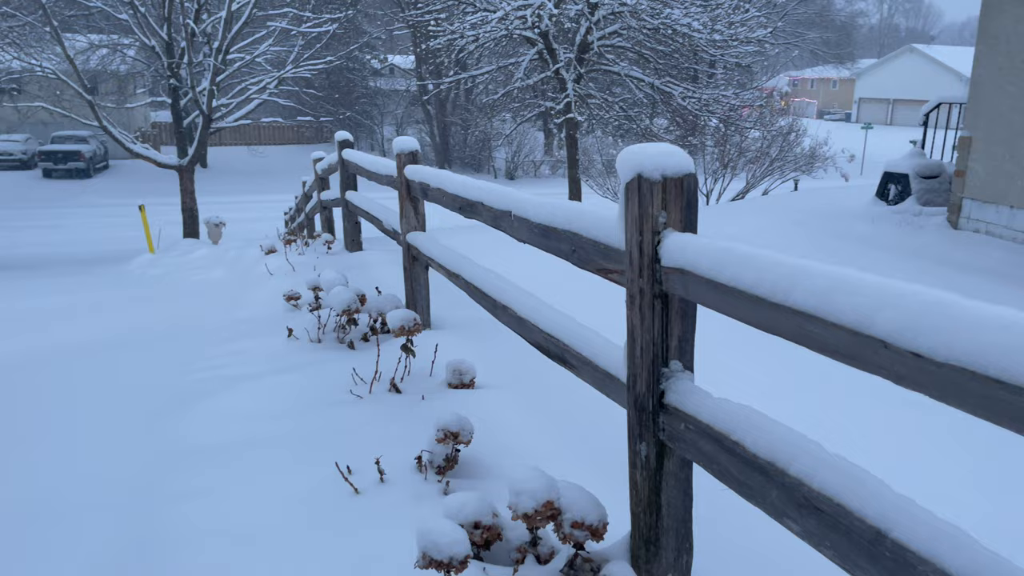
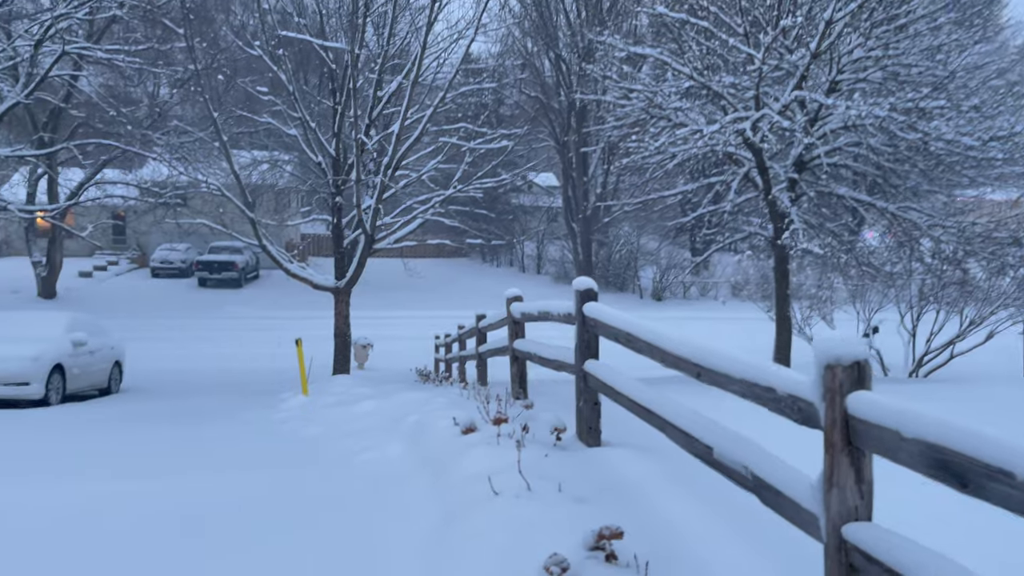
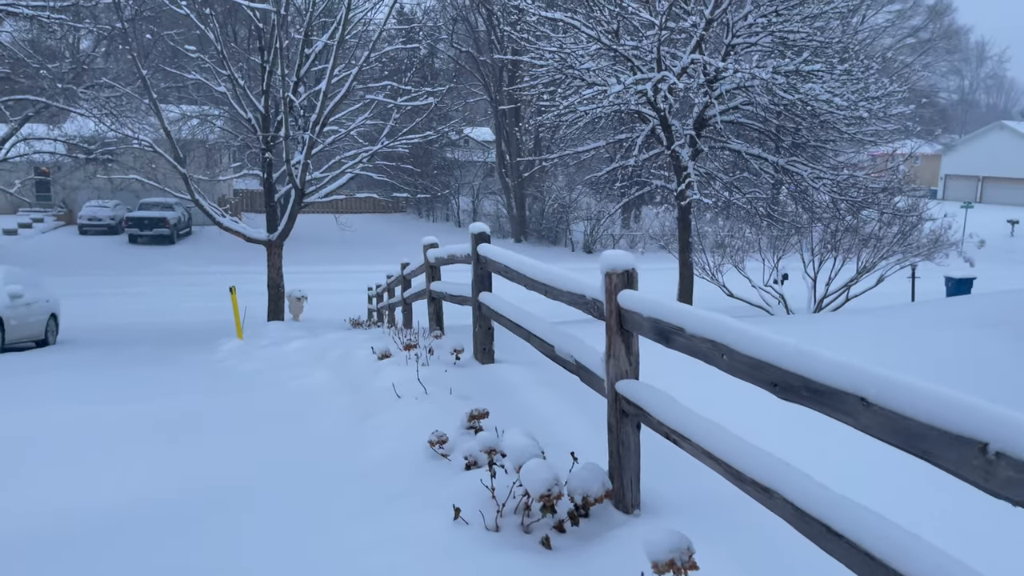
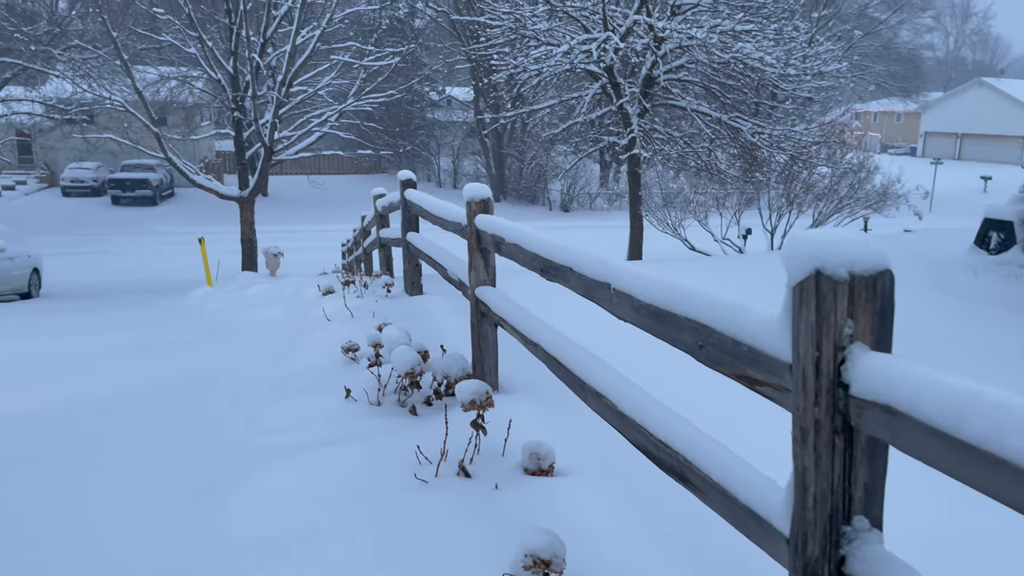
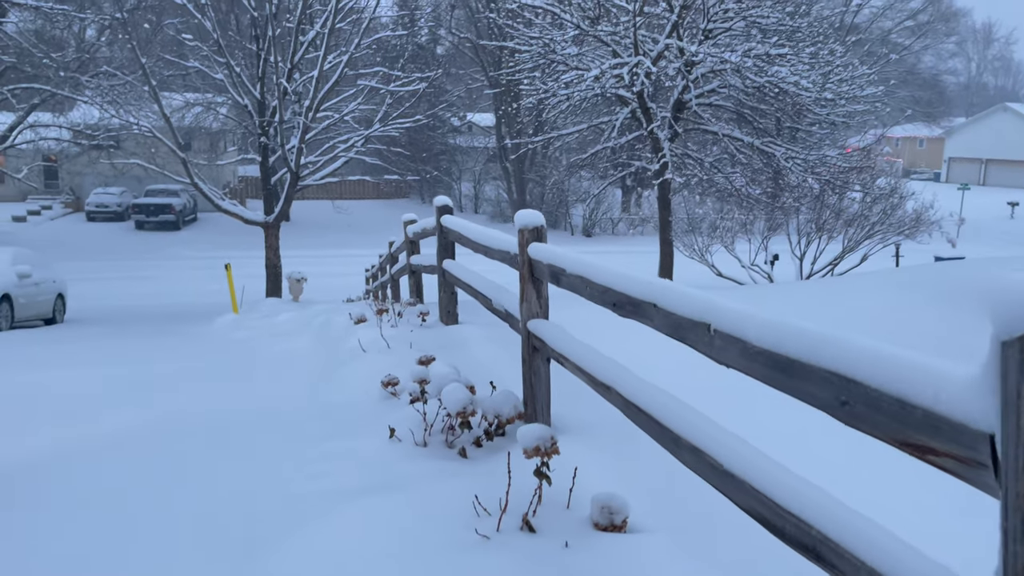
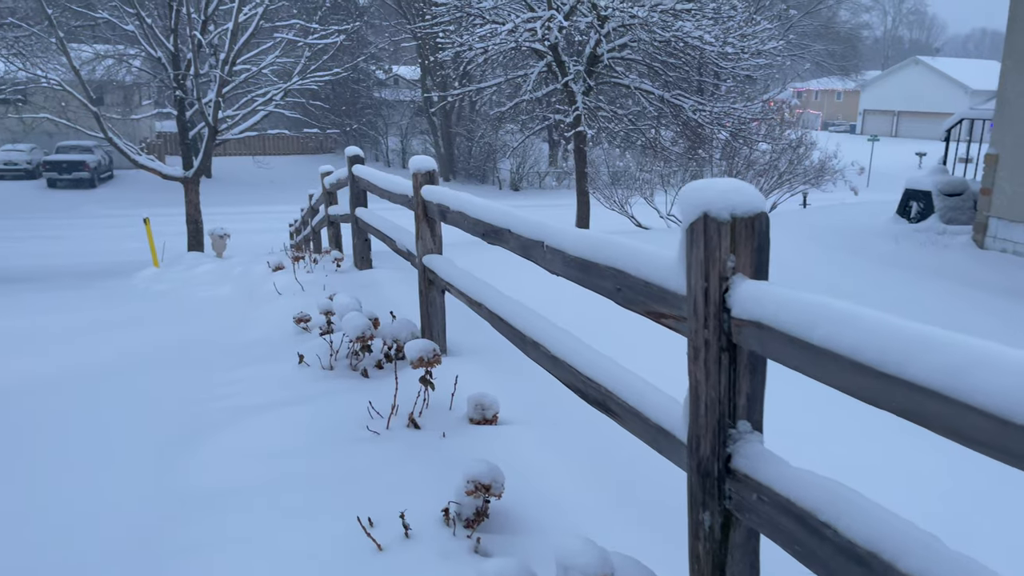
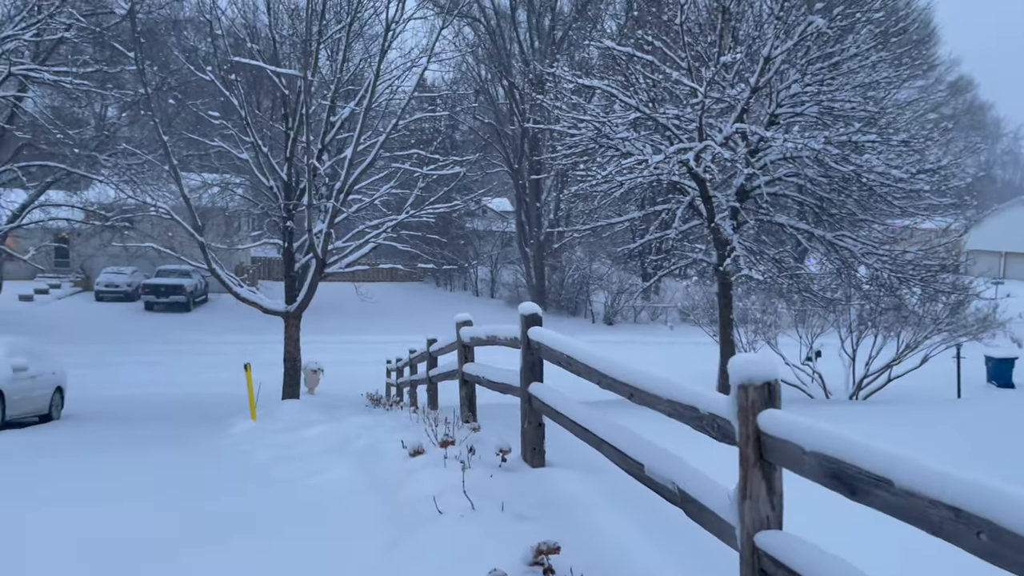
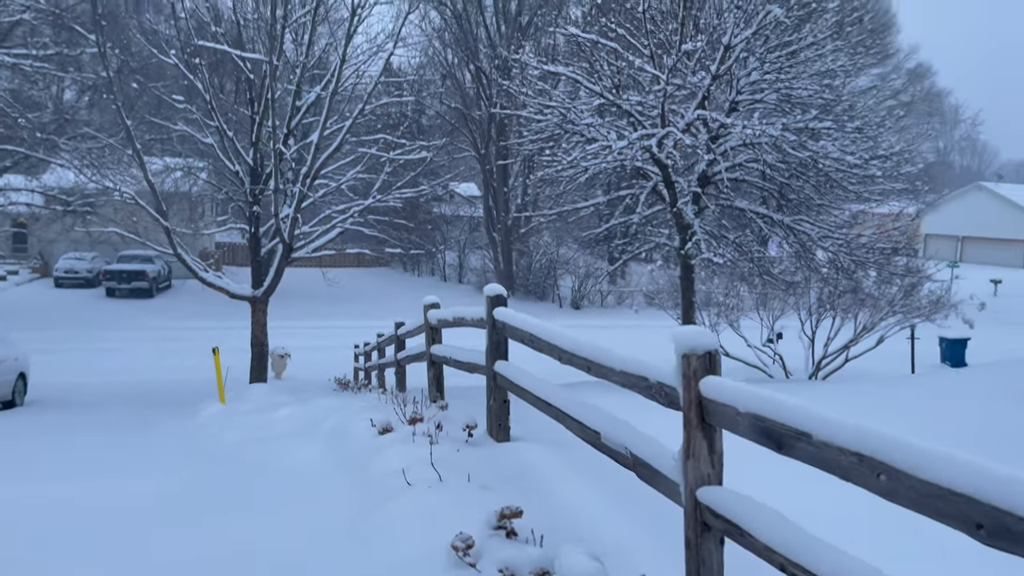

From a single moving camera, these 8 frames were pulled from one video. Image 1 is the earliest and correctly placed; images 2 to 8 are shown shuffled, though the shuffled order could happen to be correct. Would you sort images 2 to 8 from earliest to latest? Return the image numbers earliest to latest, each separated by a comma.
6, 4, 5, 3, 8, 7, 2
